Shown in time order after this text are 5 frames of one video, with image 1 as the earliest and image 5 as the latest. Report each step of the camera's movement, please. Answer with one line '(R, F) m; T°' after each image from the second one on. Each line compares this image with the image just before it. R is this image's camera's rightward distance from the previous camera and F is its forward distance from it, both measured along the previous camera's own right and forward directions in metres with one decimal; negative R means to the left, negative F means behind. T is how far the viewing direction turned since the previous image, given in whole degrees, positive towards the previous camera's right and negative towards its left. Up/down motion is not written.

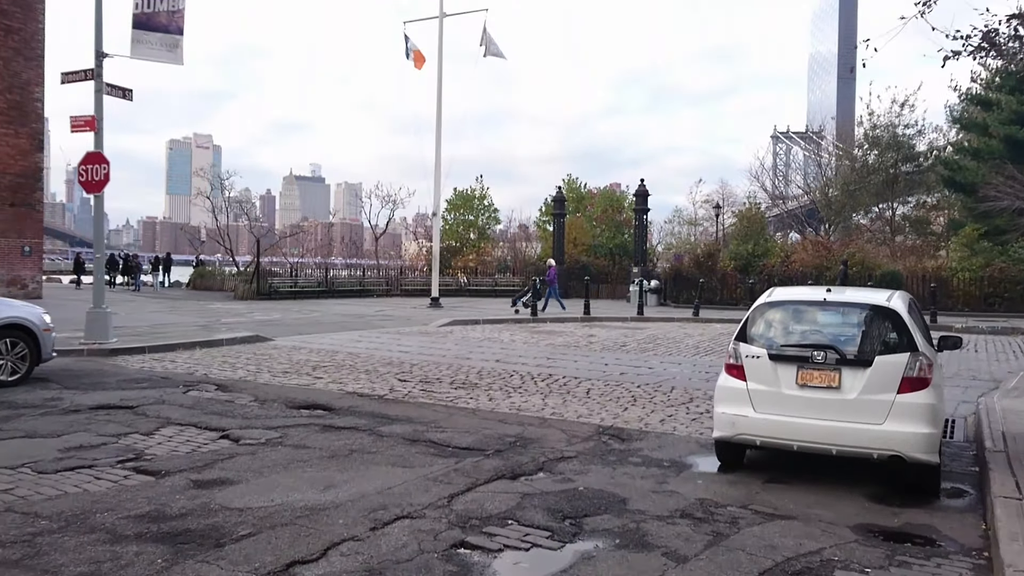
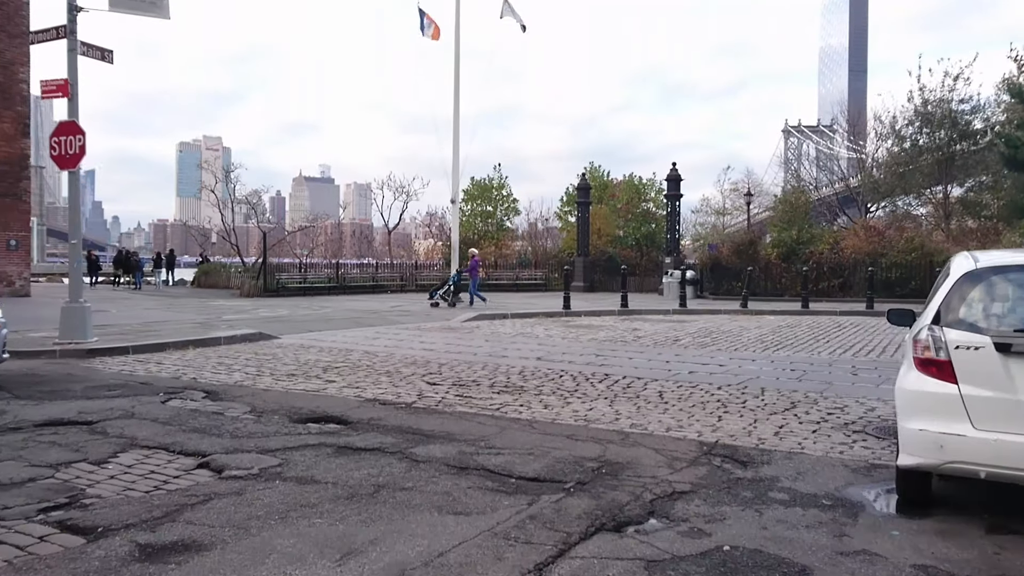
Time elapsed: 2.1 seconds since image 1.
(-0.5, +2.1) m; -1°
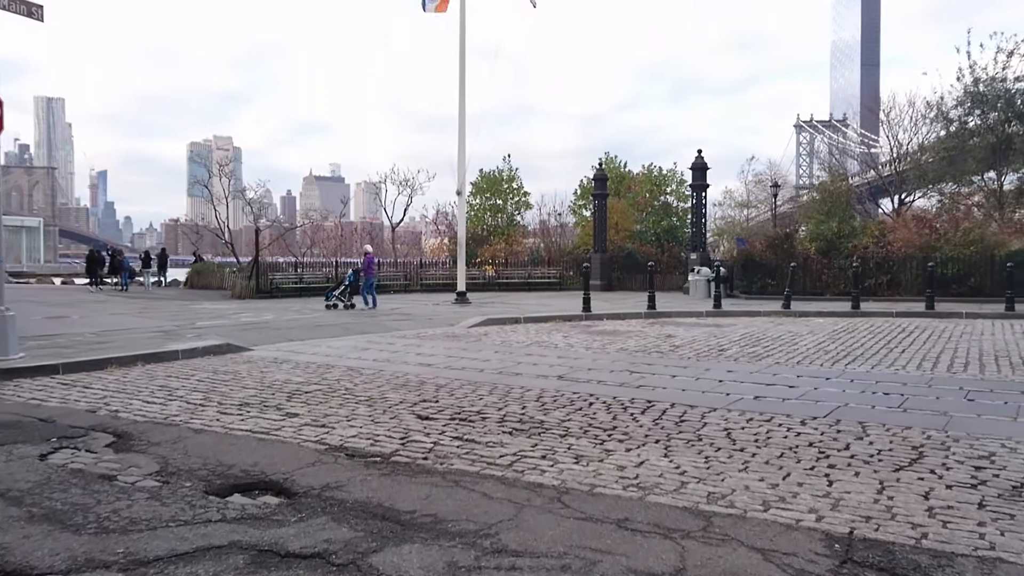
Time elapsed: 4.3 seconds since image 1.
(0.0, +2.4) m; -1°
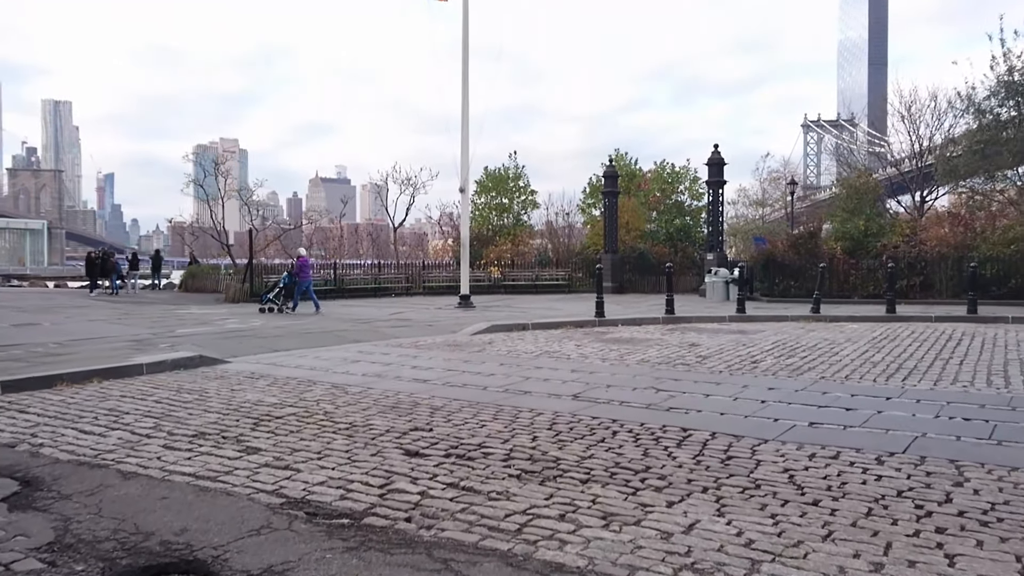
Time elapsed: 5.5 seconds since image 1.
(0.0, +1.4) m; 0°
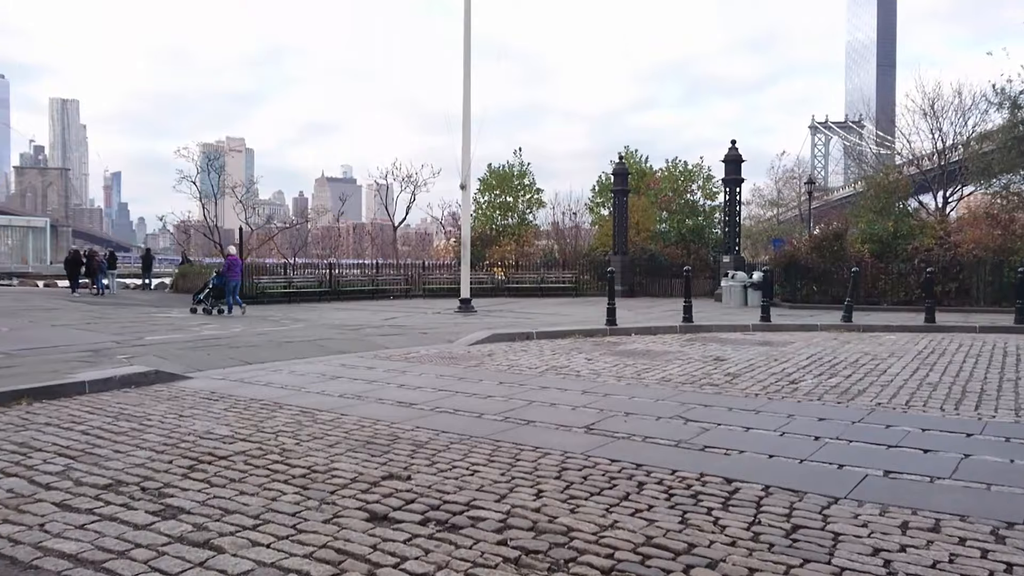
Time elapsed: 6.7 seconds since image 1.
(0.0, +1.5) m; 0°
